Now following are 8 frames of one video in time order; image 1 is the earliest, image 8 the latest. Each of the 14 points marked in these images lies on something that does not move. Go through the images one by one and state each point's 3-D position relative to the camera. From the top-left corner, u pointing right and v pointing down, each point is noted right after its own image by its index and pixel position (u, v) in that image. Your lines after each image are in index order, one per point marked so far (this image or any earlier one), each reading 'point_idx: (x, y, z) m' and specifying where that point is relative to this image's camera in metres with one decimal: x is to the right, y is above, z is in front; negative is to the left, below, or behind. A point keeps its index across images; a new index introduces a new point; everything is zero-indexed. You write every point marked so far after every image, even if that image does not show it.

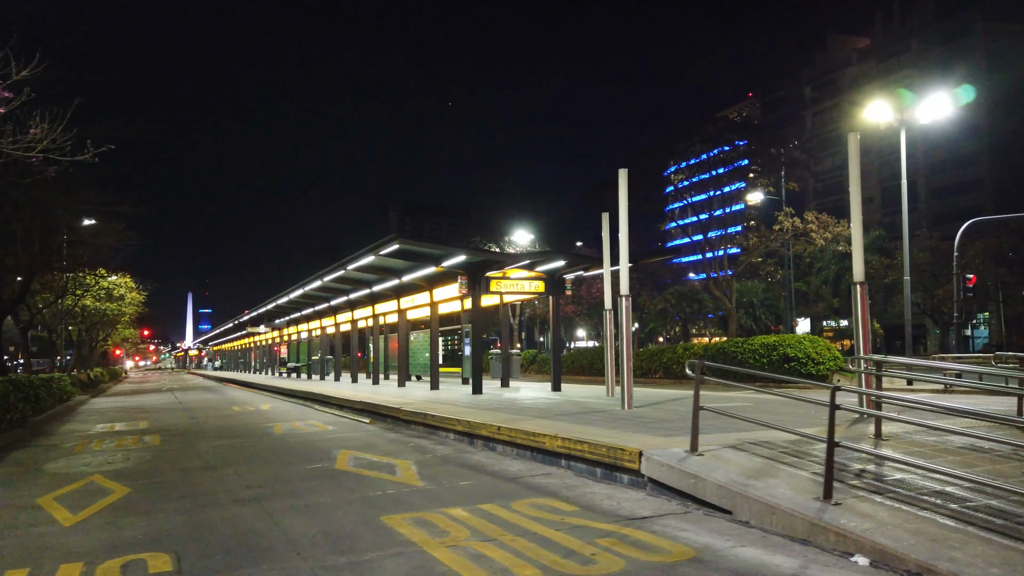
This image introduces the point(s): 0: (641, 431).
0: (+1.4, -1.6, +8.6) m
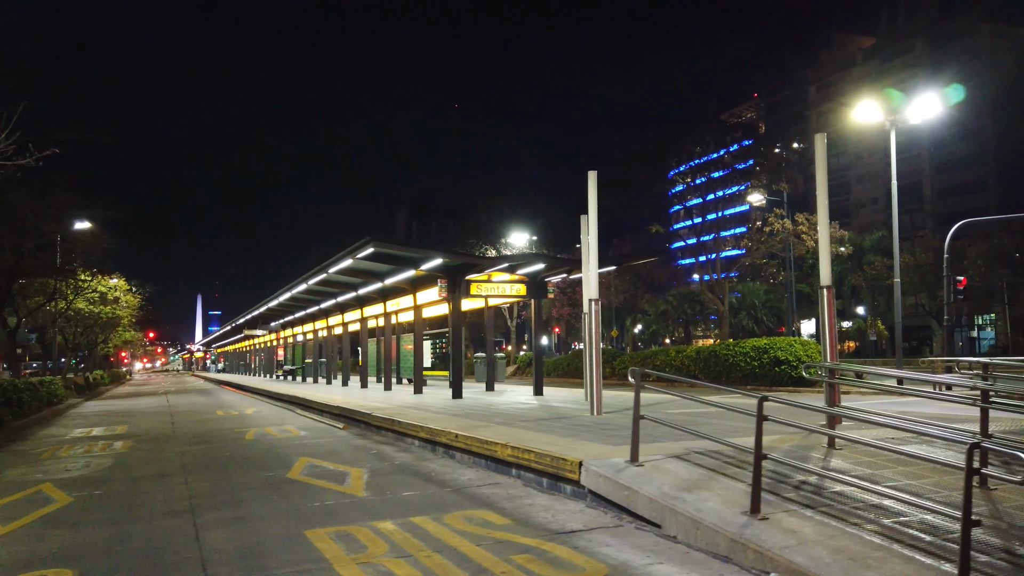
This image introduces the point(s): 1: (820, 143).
0: (+0.9, -1.6, +8.4) m
1: (+4.1, +1.9, +10.3) m
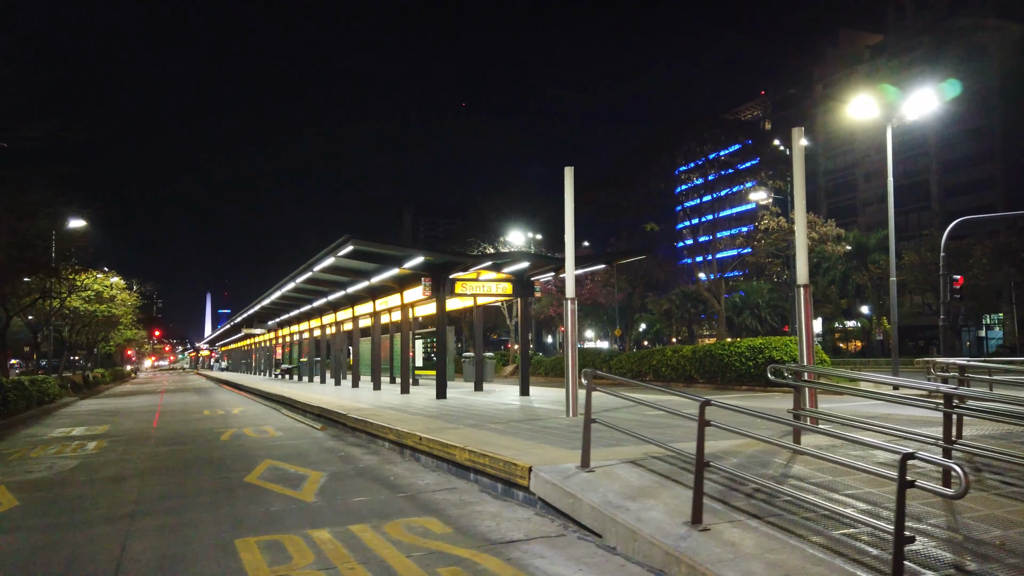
0: (+0.5, -1.6, +8.2) m
1: (+3.7, +1.9, +10.0) m
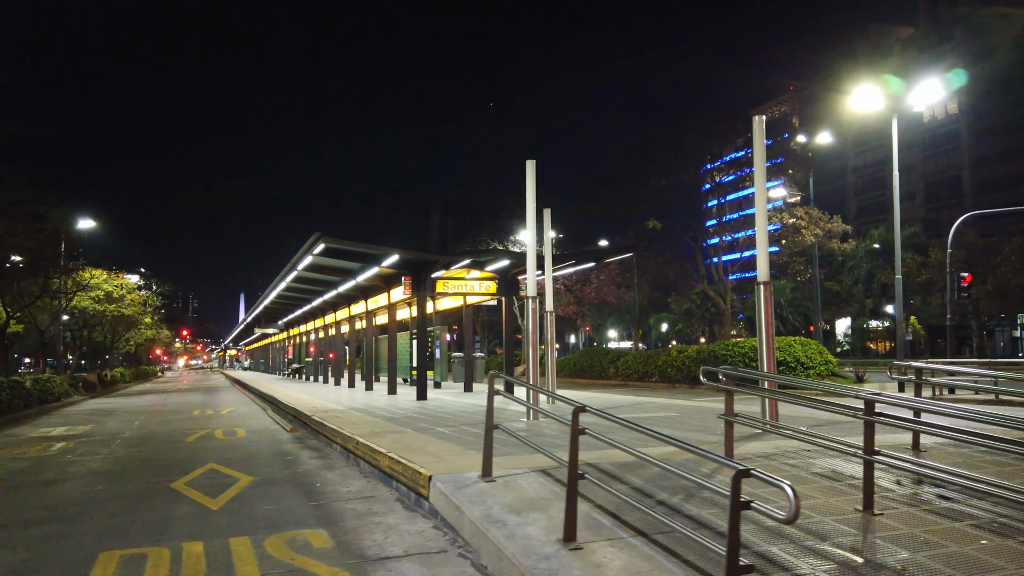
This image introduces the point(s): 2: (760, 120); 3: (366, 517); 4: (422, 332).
0: (-0.3, -1.6, +7.7) m
1: (+3.0, +1.9, +9.5) m
2: (+3.0, +2.0, +9.5) m
3: (-1.2, -1.9, +6.4) m
4: (-2.0, -1.0, +17.2) m
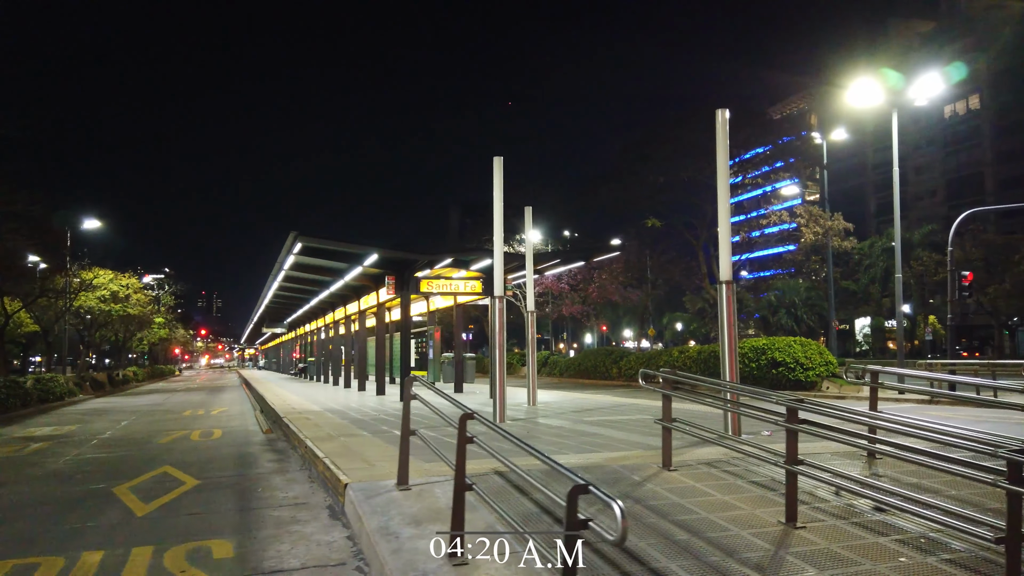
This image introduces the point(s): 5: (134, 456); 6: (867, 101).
0: (-0.8, -1.6, +7.5) m
1: (+2.5, +1.9, +9.2) m
2: (+2.5, +2.0, +9.2) m
3: (-1.8, -1.9, +6.2) m
4: (-2.3, -1.0, +17.0) m
5: (-5.6, -2.5, +11.6) m
6: (+8.7, +4.6, +19.1) m
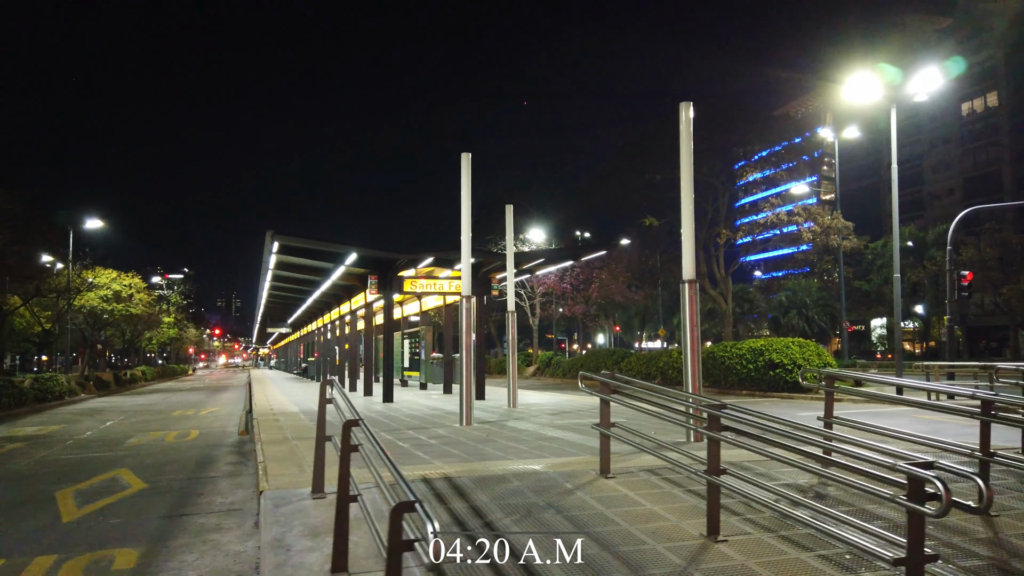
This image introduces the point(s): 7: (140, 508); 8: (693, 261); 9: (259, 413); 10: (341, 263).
0: (-1.4, -1.6, +7.3) m
1: (+2.0, +1.9, +8.9) m
2: (+2.0, +2.0, +8.9) m
3: (-2.3, -1.9, +6.0) m
4: (-2.6, -1.0, +16.8) m
5: (-6.1, -2.5, +11.5) m
6: (+8.4, +4.6, +18.7) m
7: (-3.4, -2.0, +7.1) m
8: (+2.0, +0.3, +8.7) m
9: (-4.9, -2.4, +15.5) m
10: (-3.5, +0.5, +16.0) m
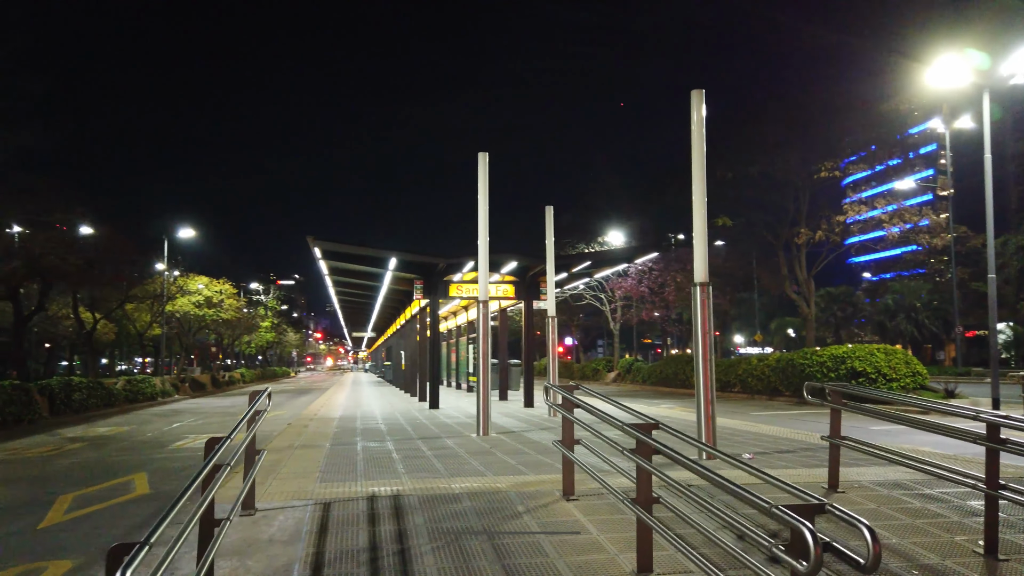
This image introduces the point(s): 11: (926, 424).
0: (-1.5, -1.6, +7.0) m
1: (+2.0, +1.9, +8.2) m
2: (+2.0, +2.0, +8.2) m
3: (-2.7, -1.9, +5.8) m
4: (-1.6, -1.1, +16.6) m
5: (-5.6, -2.6, +11.8) m
6: (+9.6, +4.6, +17.1) m
7: (-3.5, -2.1, +7.1) m
8: (+2.0, +0.3, +8.0) m
9: (-4.0, -2.5, +15.7) m
10: (-2.6, +0.4, +15.9) m
11: (+2.7, -0.9, +5.1) m
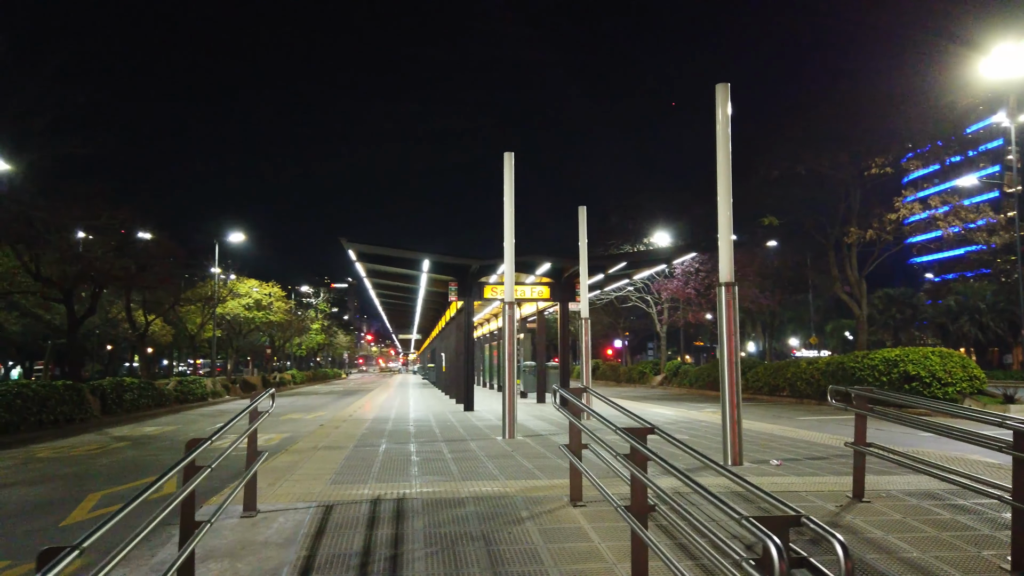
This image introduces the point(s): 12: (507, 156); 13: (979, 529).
0: (-1.4, -1.7, +7.0) m
1: (+2.2, +1.9, +7.9) m
2: (+2.2, +2.0, +7.9) m
3: (-2.6, -1.9, +5.9) m
4: (-0.8, -1.1, +16.6) m
5: (-5.2, -2.6, +12.0) m
6: (+10.3, +4.6, +16.3) m
7: (-3.4, -2.1, +7.2) m
8: (+2.2, +0.3, +7.7) m
9: (-3.3, -2.6, +15.8) m
10: (-1.9, +0.4, +16.0) m
11: (+2.7, -0.9, +4.8) m
12: (0.0, +1.8, +10.7) m
13: (+3.0, -1.5, +5.0) m
